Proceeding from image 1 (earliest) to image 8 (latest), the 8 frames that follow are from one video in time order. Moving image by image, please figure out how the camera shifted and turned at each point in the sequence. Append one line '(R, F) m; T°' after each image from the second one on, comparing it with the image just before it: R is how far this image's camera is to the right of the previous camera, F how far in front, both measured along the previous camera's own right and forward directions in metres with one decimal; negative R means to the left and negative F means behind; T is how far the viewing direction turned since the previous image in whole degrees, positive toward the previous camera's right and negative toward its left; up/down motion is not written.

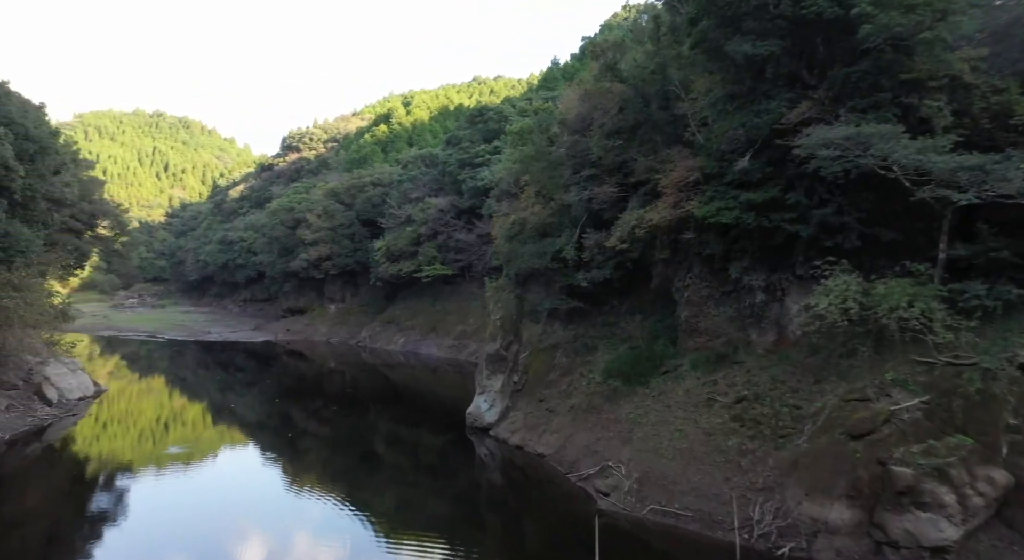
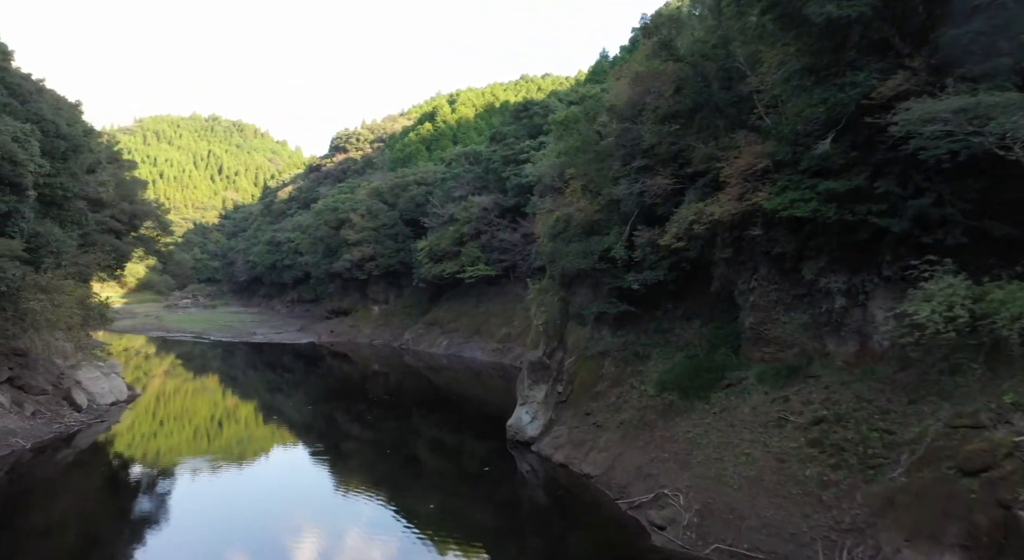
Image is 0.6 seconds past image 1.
(+0.1, +1.5) m; -4°
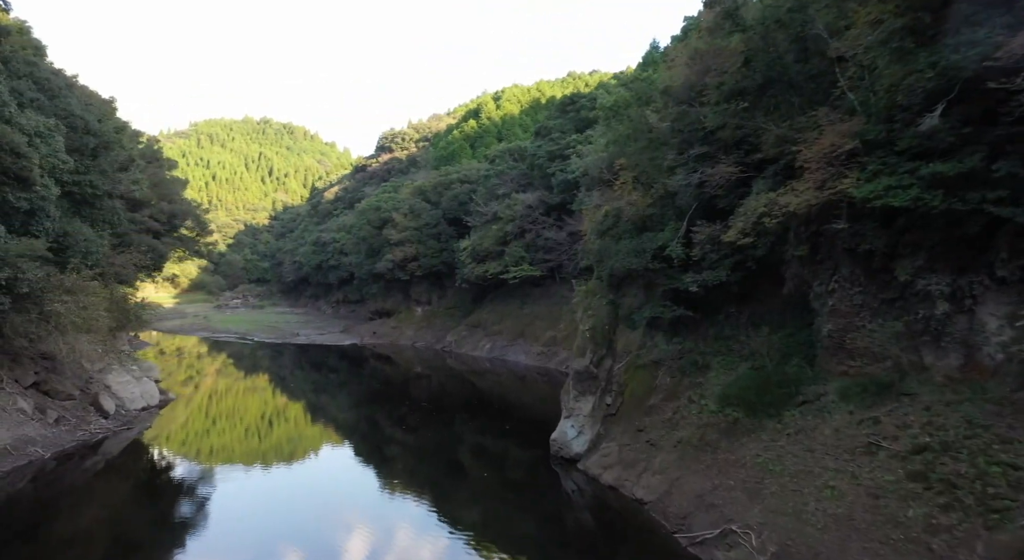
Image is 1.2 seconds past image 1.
(+0.1, +1.5) m; -4°
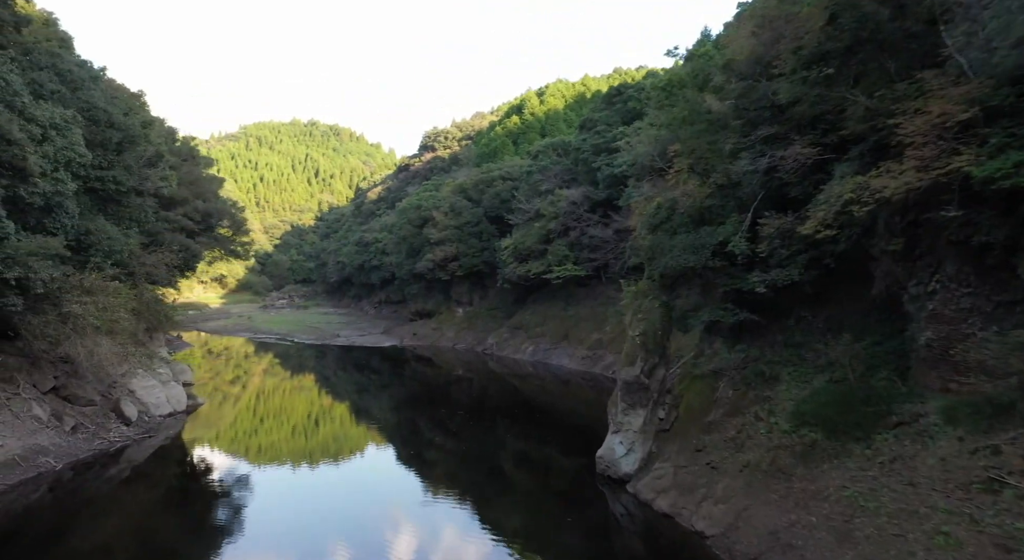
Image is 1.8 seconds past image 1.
(+0.1, +1.6) m; -4°
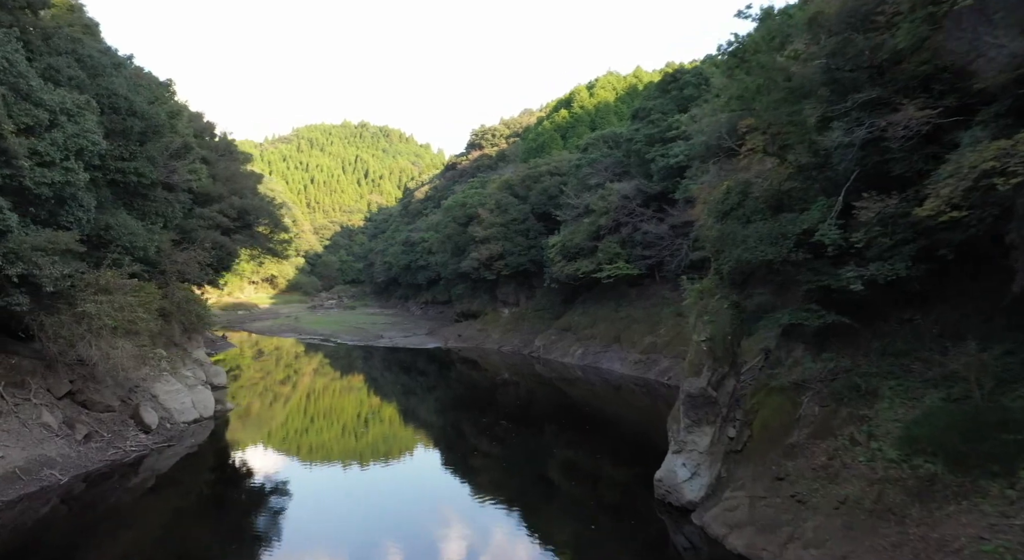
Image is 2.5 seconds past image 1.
(+0.1, +1.8) m; -4°
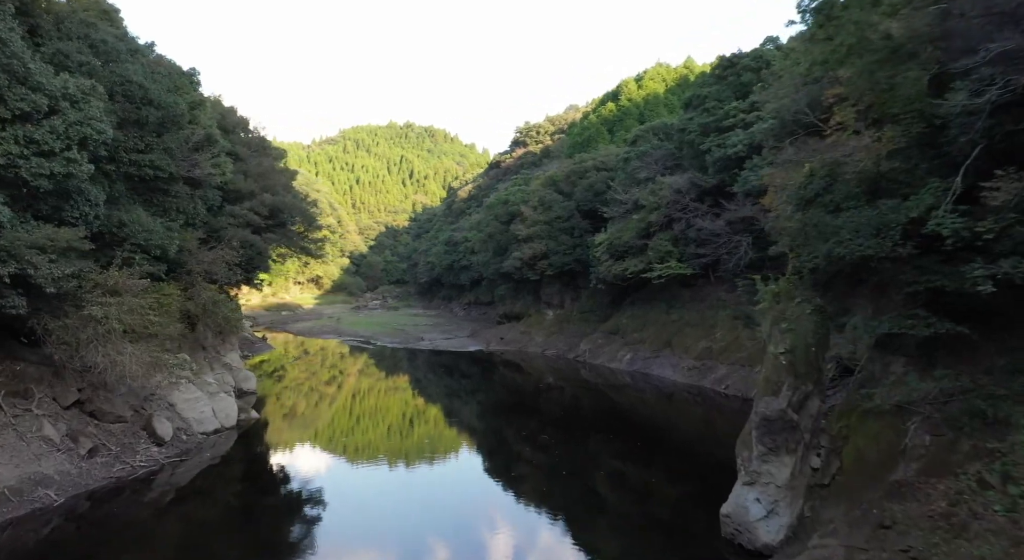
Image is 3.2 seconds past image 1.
(+0.1, +1.8) m; -4°
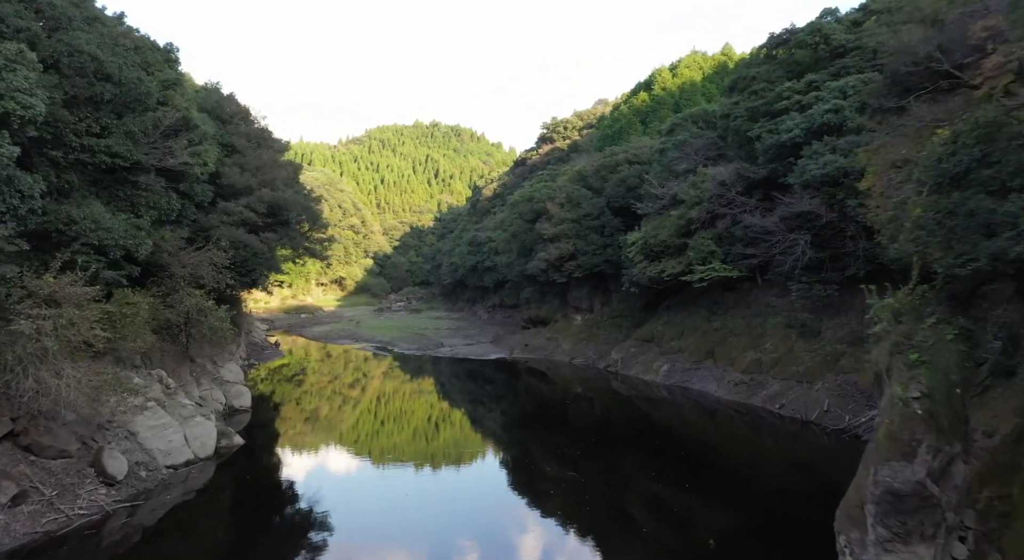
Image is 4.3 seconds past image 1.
(+0.1, +2.9) m; -2°
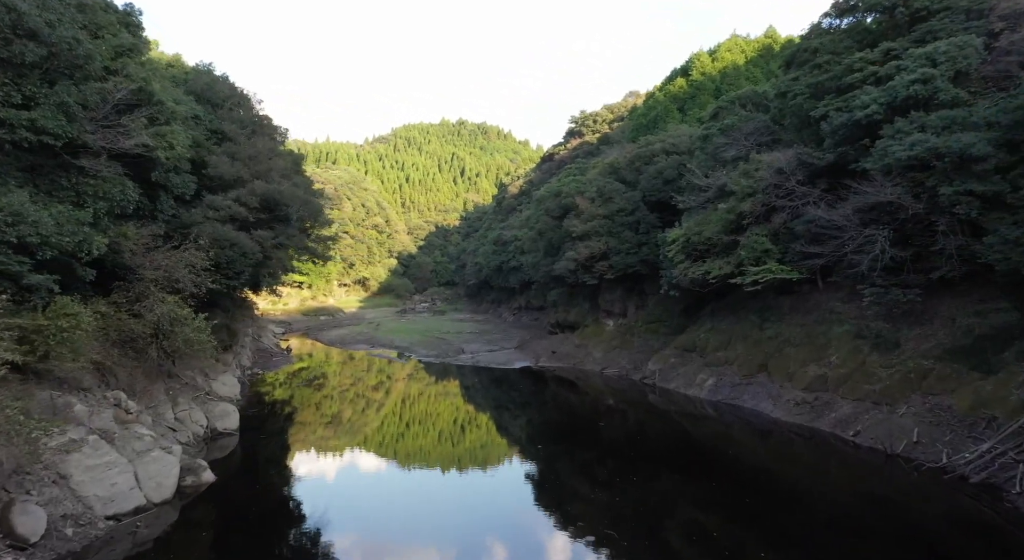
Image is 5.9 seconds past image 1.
(+0.1, +3.2) m; -2°
